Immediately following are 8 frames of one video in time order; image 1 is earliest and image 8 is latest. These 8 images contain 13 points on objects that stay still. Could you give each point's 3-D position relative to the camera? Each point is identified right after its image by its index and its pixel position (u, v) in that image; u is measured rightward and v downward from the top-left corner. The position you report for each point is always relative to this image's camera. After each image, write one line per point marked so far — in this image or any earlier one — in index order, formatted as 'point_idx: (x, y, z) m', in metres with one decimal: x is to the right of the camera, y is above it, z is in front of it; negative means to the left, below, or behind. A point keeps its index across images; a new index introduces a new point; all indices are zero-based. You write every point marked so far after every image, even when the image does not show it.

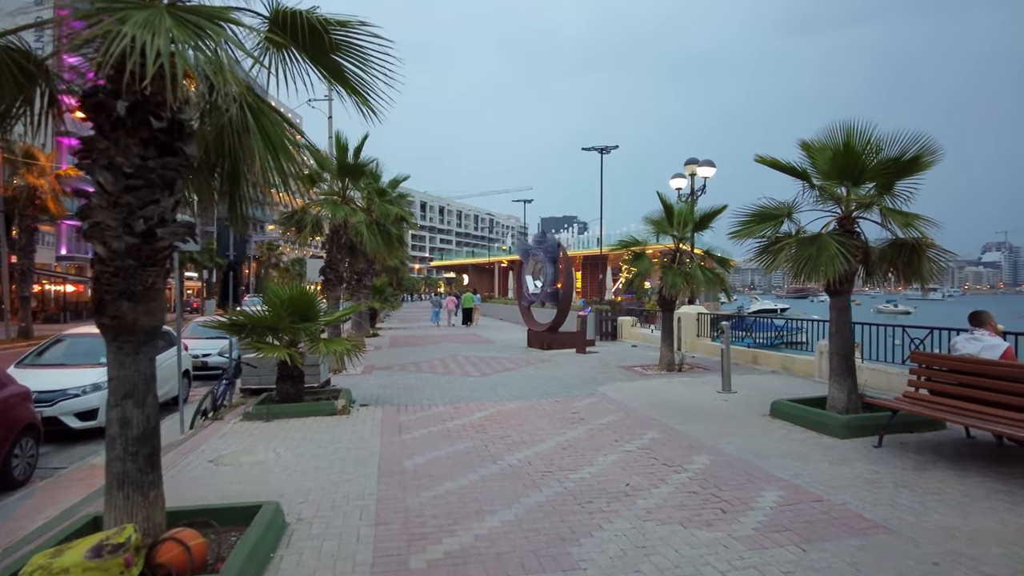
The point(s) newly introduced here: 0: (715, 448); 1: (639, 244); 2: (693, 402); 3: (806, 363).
0: (+2.1, -1.7, +6.6) m
1: (+2.7, +0.9, +13.6) m
2: (+2.6, -1.6, +9.1) m
3: (+5.2, -1.3, +11.4) m
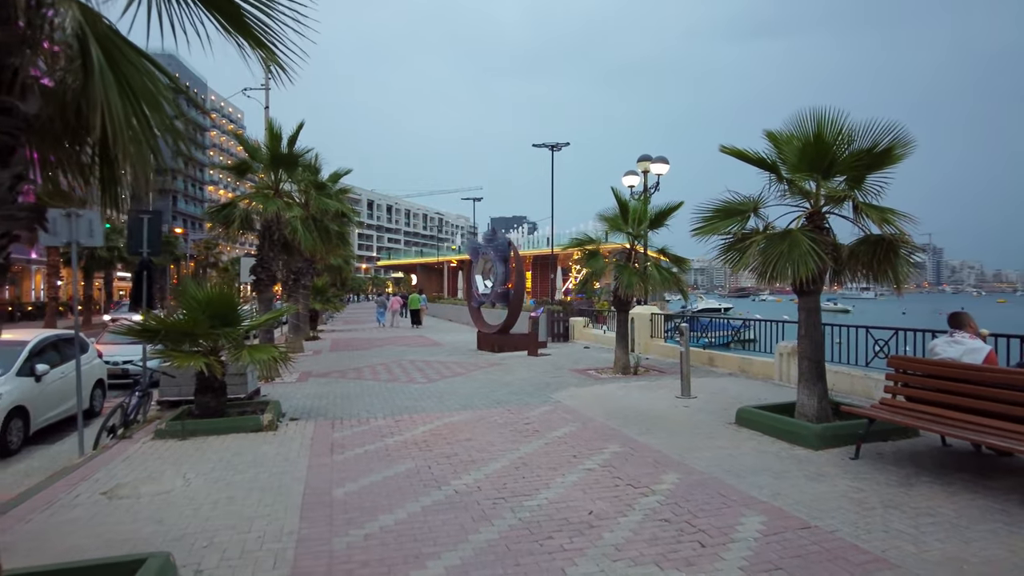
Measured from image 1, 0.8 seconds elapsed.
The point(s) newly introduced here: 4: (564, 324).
0: (+1.6, -1.7, +6.0) m
1: (+1.7, +0.9, +13.0) m
2: (+1.9, -1.6, +8.5) m
3: (+4.3, -1.3, +11.0) m
4: (+1.6, -1.1, +19.5) m
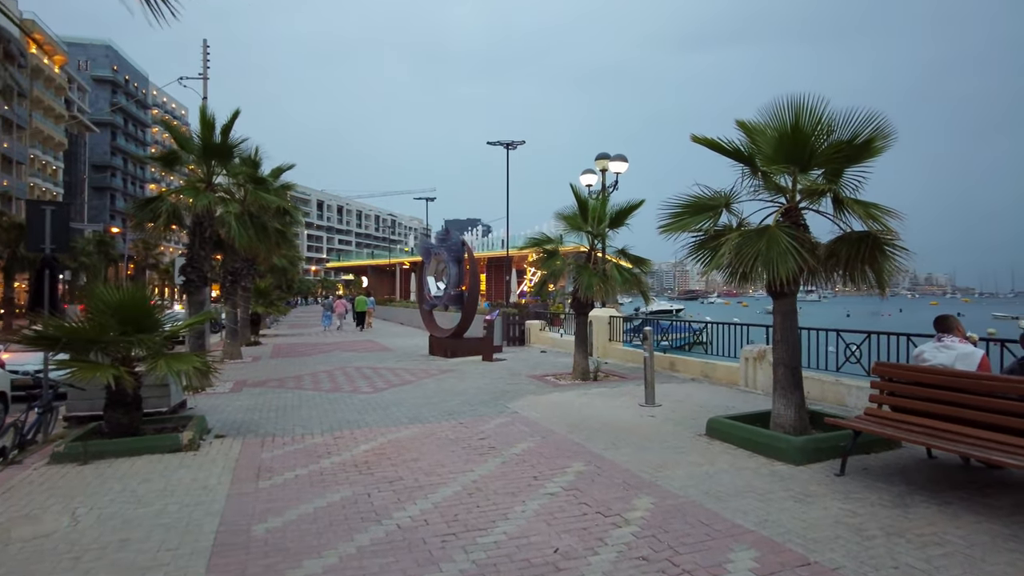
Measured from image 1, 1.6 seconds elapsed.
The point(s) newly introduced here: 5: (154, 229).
0: (+1.2, -1.7, +5.4) m
1: (+0.8, +0.9, +12.4) m
2: (+1.3, -1.6, +7.9) m
3: (+3.5, -1.4, +10.6) m
4: (+0.2, -1.2, +18.8) m
5: (-7.0, +1.2, +12.5) m
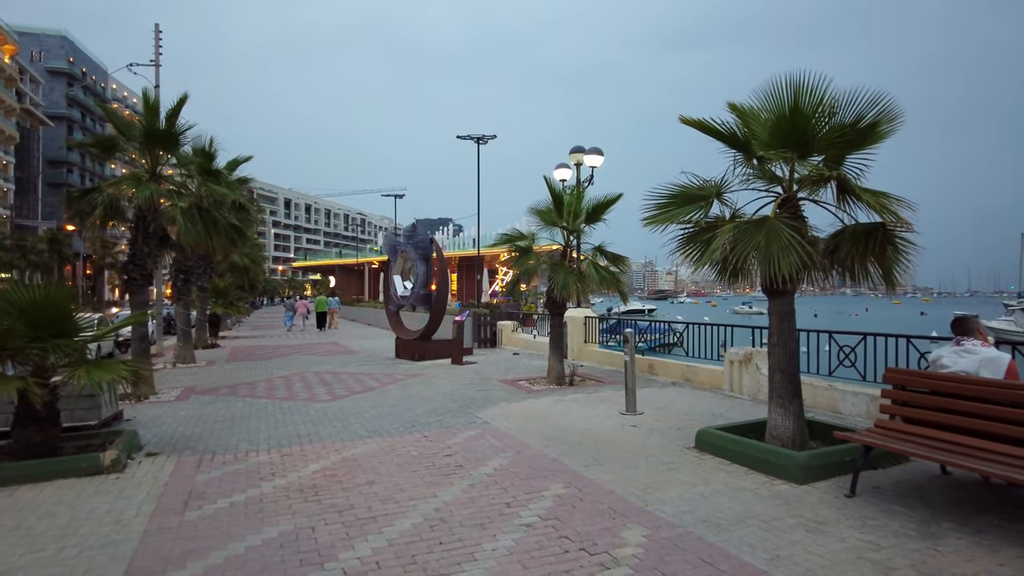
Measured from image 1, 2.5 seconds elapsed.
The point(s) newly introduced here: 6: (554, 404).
0: (+1.0, -1.6, +4.7) m
1: (+0.2, +0.9, +11.7) m
2: (+1.0, -1.6, +7.2) m
3: (+3.1, -1.3, +10.0) m
4: (-0.6, -1.2, +18.1) m
5: (-7.5, +1.2, +11.5) m
6: (+0.6, -1.6, +9.0) m
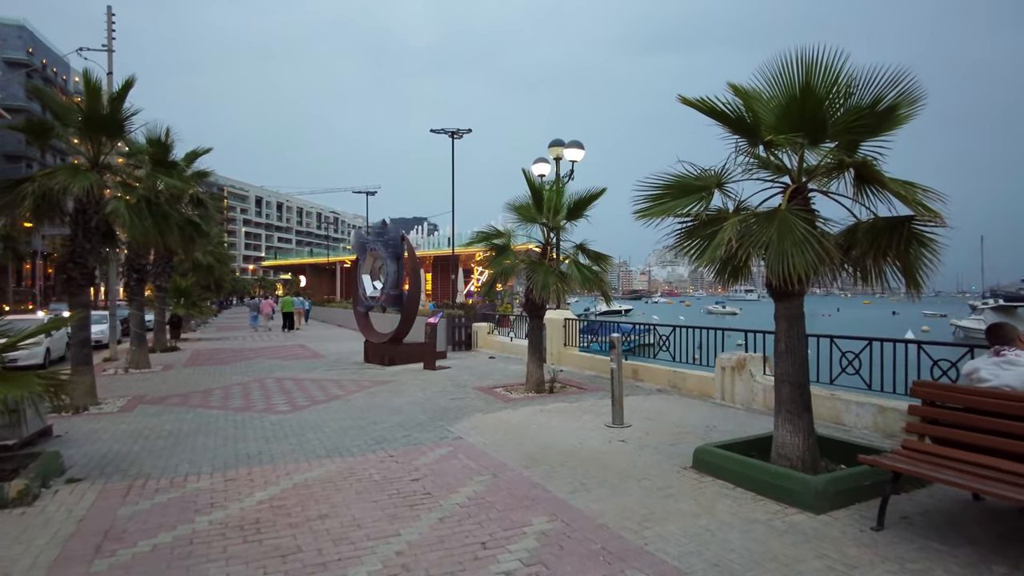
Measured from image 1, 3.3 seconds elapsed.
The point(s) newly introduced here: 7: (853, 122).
0: (+0.8, -1.7, +4.0) m
1: (-0.2, +0.9, +11.0) m
2: (+0.7, -1.6, +6.5) m
3: (+2.7, -1.4, +9.4) m
4: (-1.3, -1.2, +17.3) m
5: (-7.9, +1.2, +10.5) m
6: (+0.3, -1.6, +8.3) m
7: (+2.8, +1.4, +5.2) m
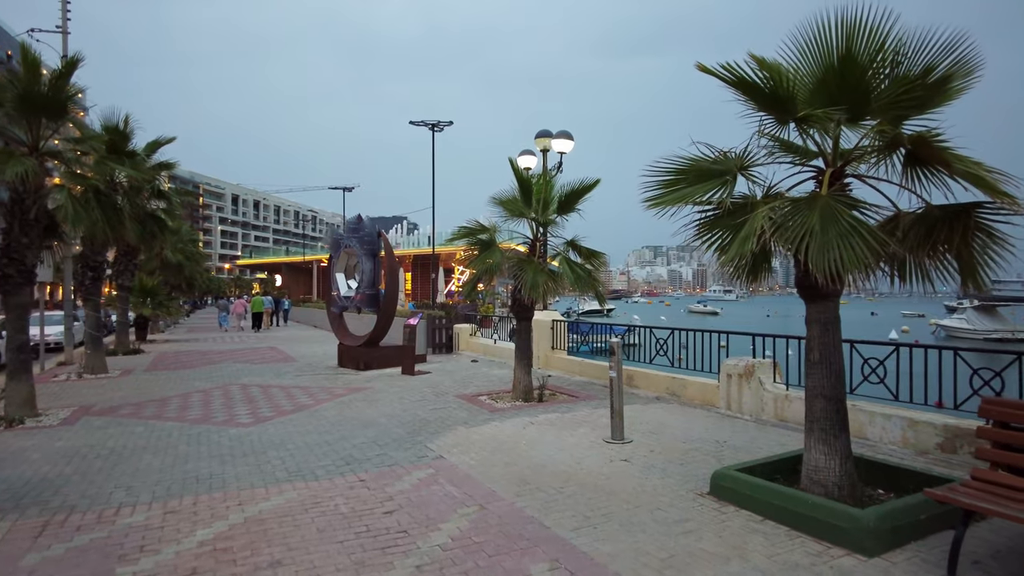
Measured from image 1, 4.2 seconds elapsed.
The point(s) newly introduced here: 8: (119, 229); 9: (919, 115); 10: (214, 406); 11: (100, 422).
0: (+0.8, -1.7, +3.2) m
1: (-0.4, +0.9, +10.1) m
2: (+0.6, -1.6, +5.7) m
3: (+2.6, -1.4, +8.7) m
4: (-1.7, -1.2, +16.4) m
5: (-8.1, +1.2, +9.4) m
6: (+0.1, -1.6, +7.5) m
7: (+2.8, +1.4, +4.5) m
8: (-7.1, +1.1, +11.5) m
9: (+2.9, +1.3, +4.6) m
10: (-4.7, -1.8, +10.0) m
11: (-5.6, -1.8, +8.7) m
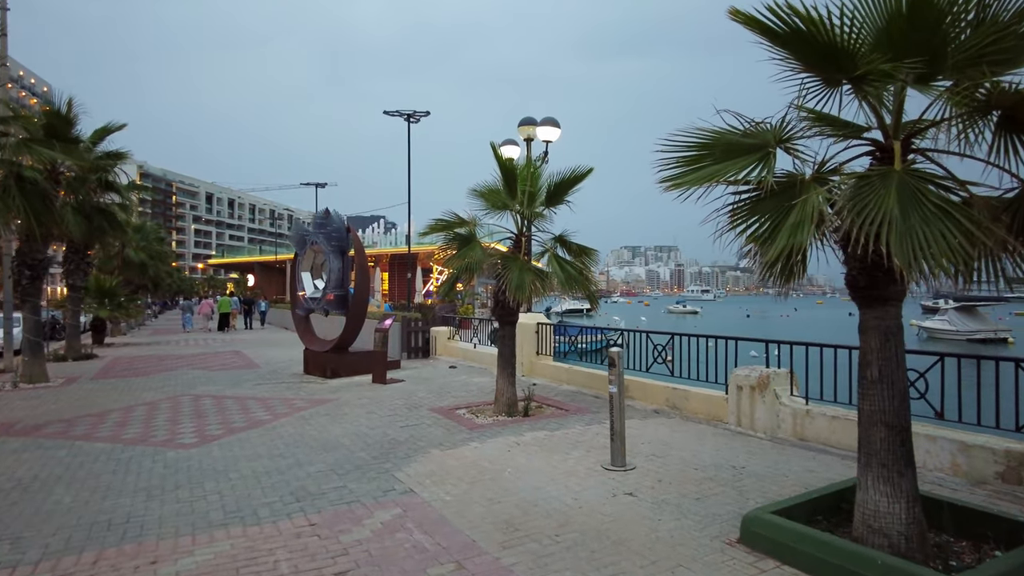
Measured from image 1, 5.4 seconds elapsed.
0: (+0.8, -1.7, +2.2) m
1: (-0.7, +0.9, +9.1) m
2: (+0.5, -1.6, +4.8) m
3: (+2.3, -1.4, +7.7) m
4: (-2.1, -1.2, +15.4) m
5: (-8.4, +1.2, +8.1) m
6: (0.0, -1.6, +6.5) m
7: (+2.7, +1.4, +3.6) m
8: (-7.4, +1.1, +10.3) m
9: (+2.8, +1.2, +3.7) m
10: (-4.9, -1.8, +8.9) m
11: (-5.8, -1.9, +7.6) m
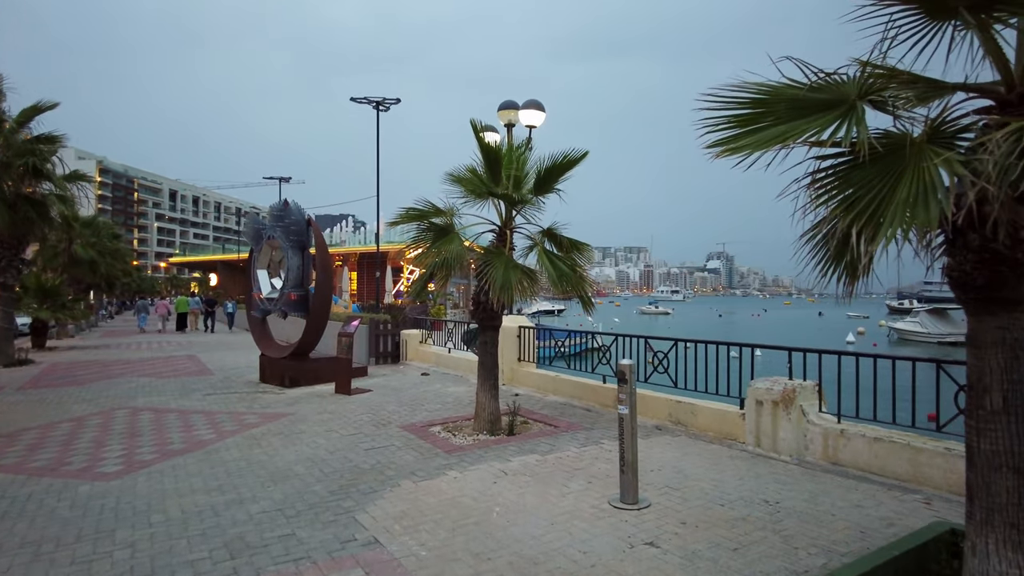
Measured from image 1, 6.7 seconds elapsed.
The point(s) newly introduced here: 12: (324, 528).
0: (+0.9, -1.7, +1.2) m
1: (-0.9, +0.9, +8.0) m
2: (+0.5, -1.6, +3.7) m
3: (+2.2, -1.4, +6.8) m
4: (-2.7, -1.2, +14.2) m
5: (-8.5, +1.2, +6.7) m
6: (-0.2, -1.6, +5.5) m
7: (+2.7, +1.4, +2.7) m
8: (-7.6, +1.1, +8.9) m
9: (+2.9, +1.2, +2.8) m
10: (-5.1, -1.8, +7.6) m
11: (-6.0, -1.8, +6.2) m
12: (-1.3, -1.7, +4.5) m
